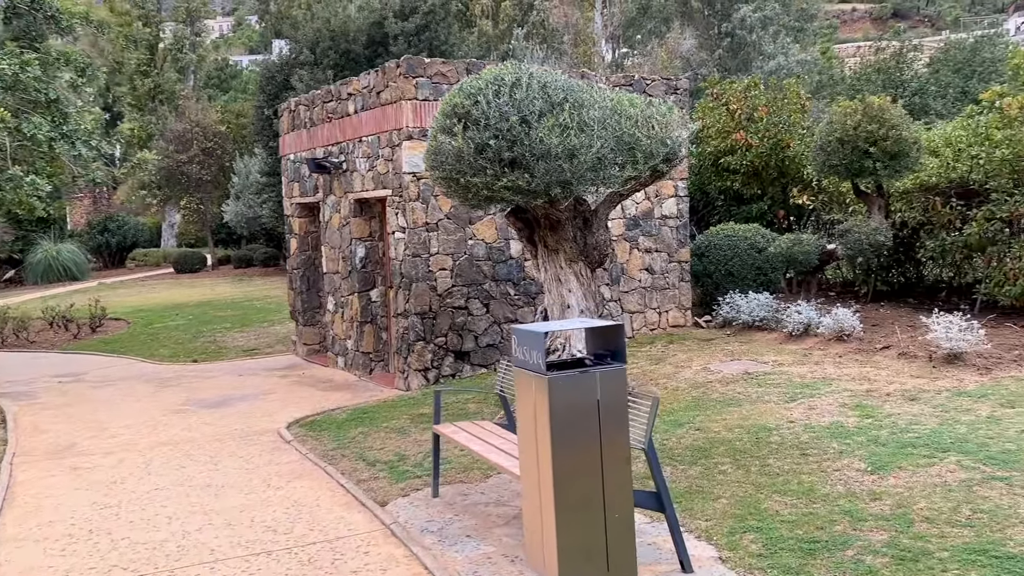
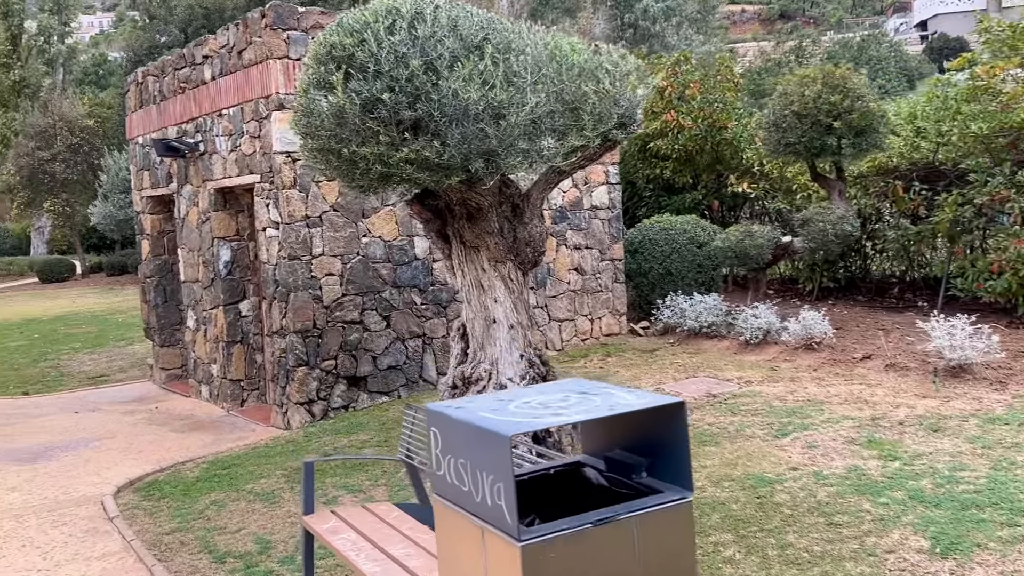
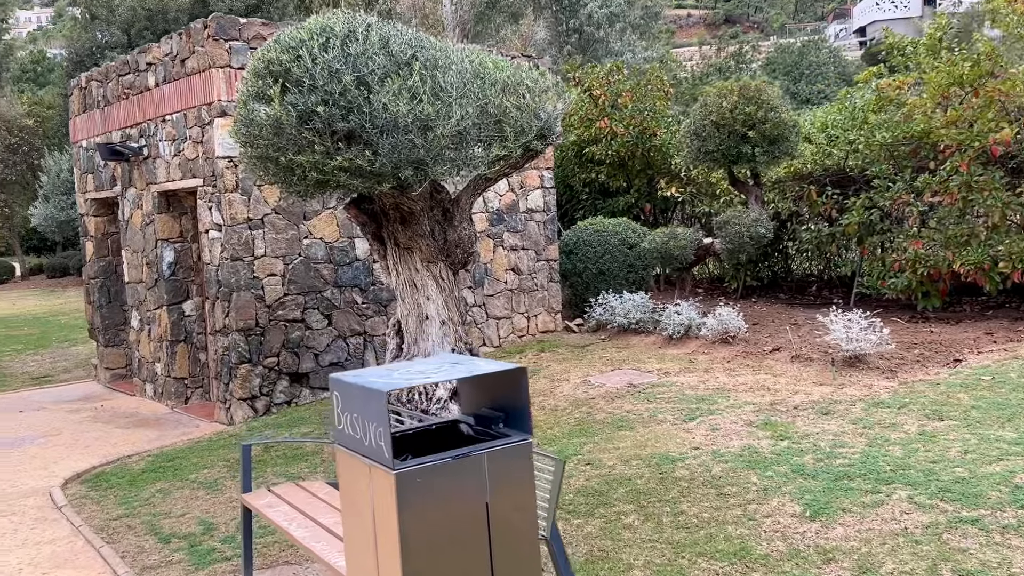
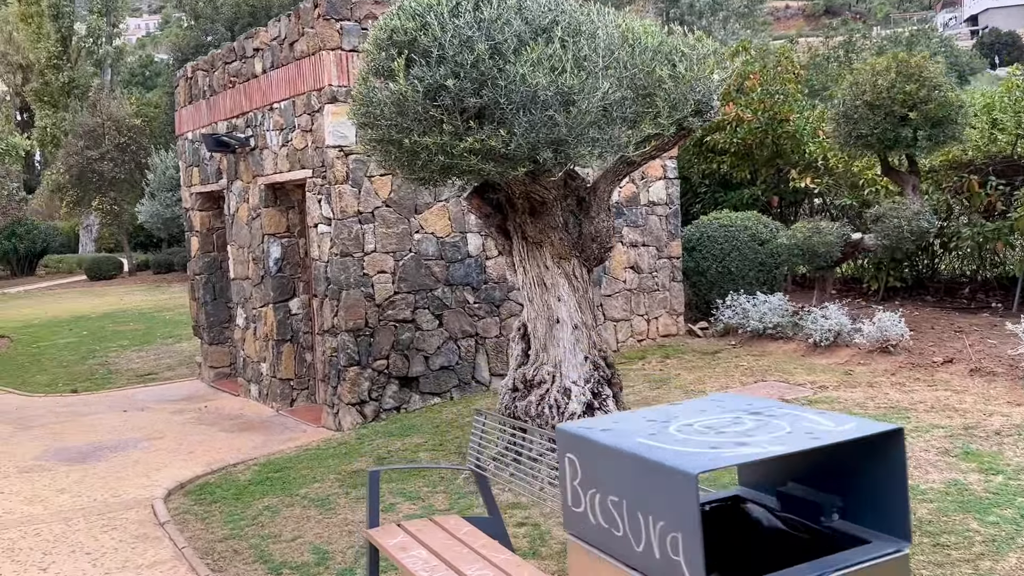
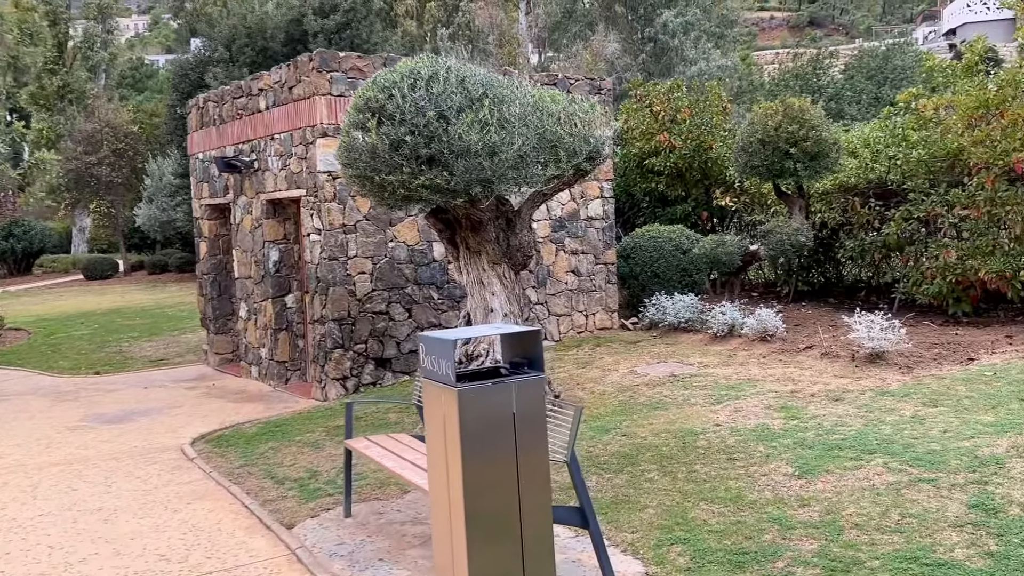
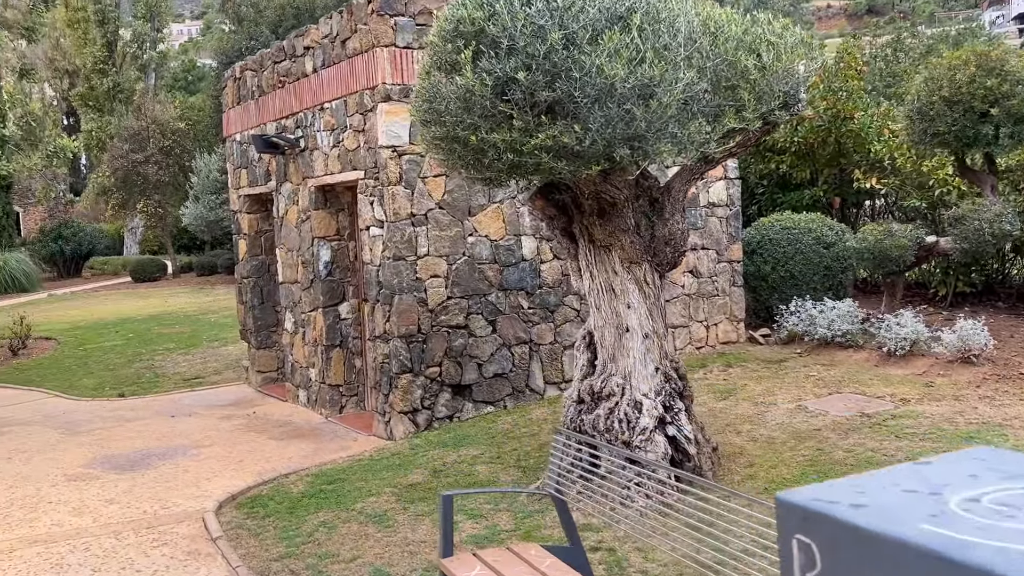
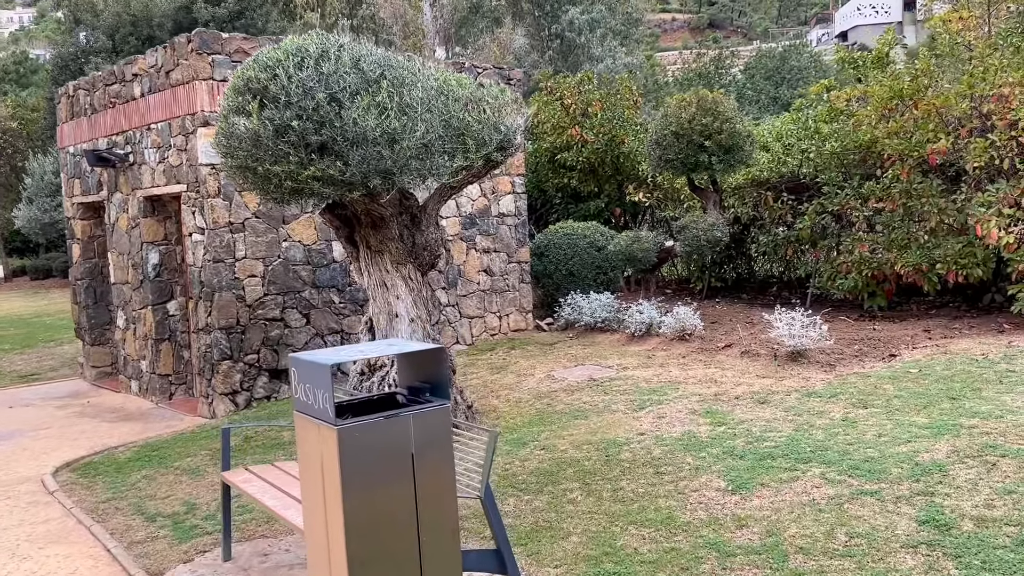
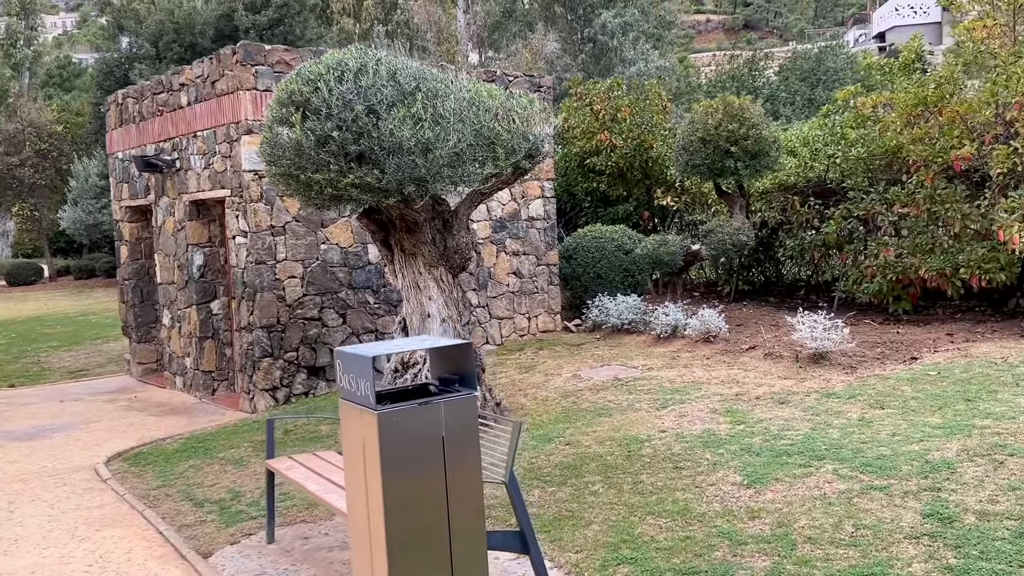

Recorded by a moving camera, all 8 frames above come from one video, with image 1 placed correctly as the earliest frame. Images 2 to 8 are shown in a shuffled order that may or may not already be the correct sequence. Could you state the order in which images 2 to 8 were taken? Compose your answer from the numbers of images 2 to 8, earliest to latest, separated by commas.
5, 8, 7, 3, 2, 4, 6
